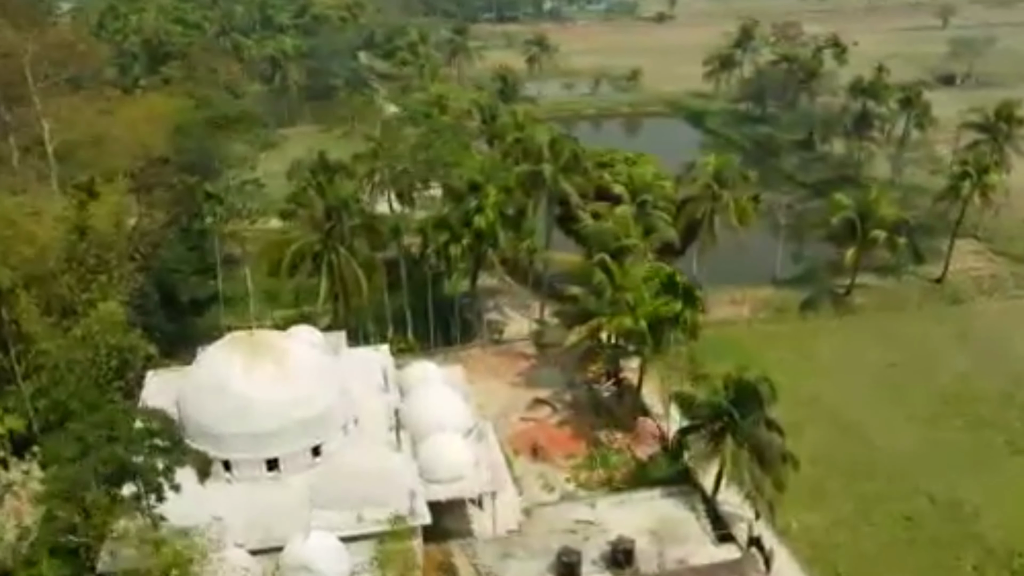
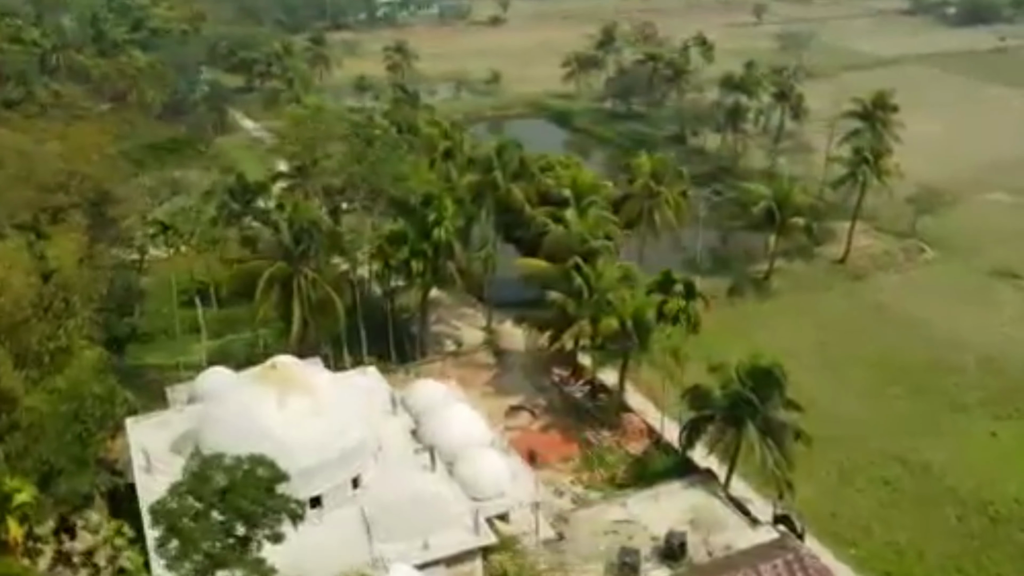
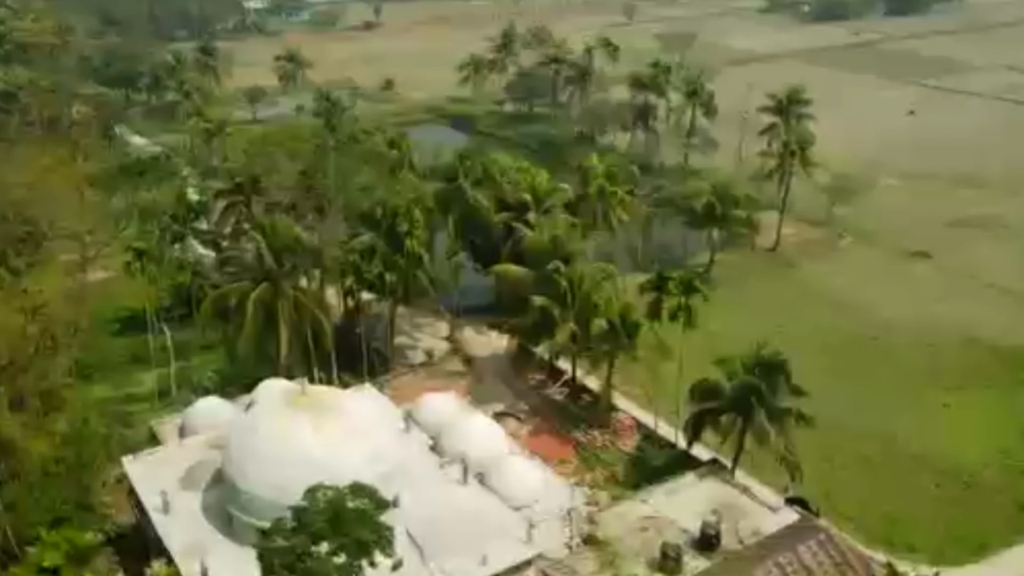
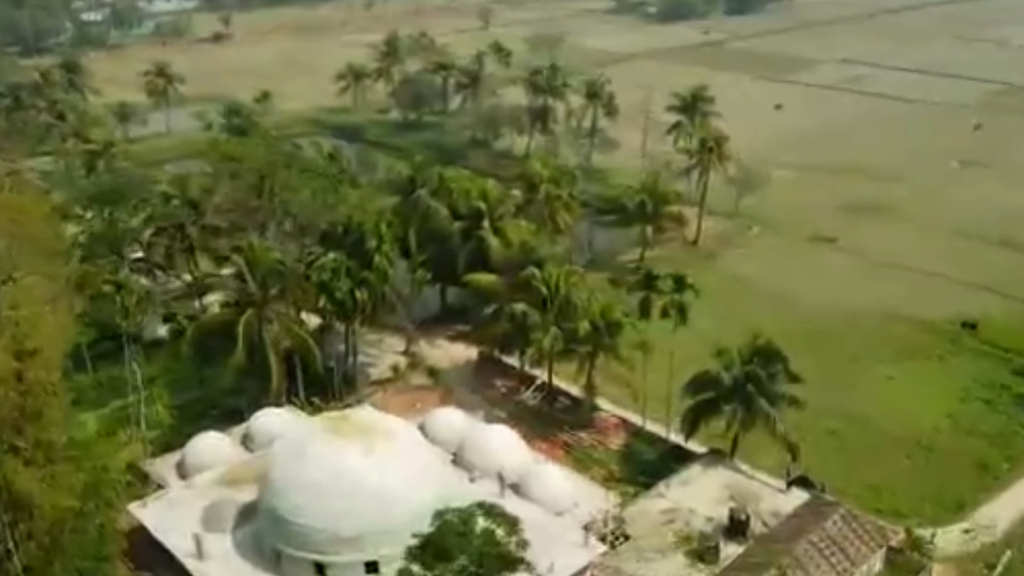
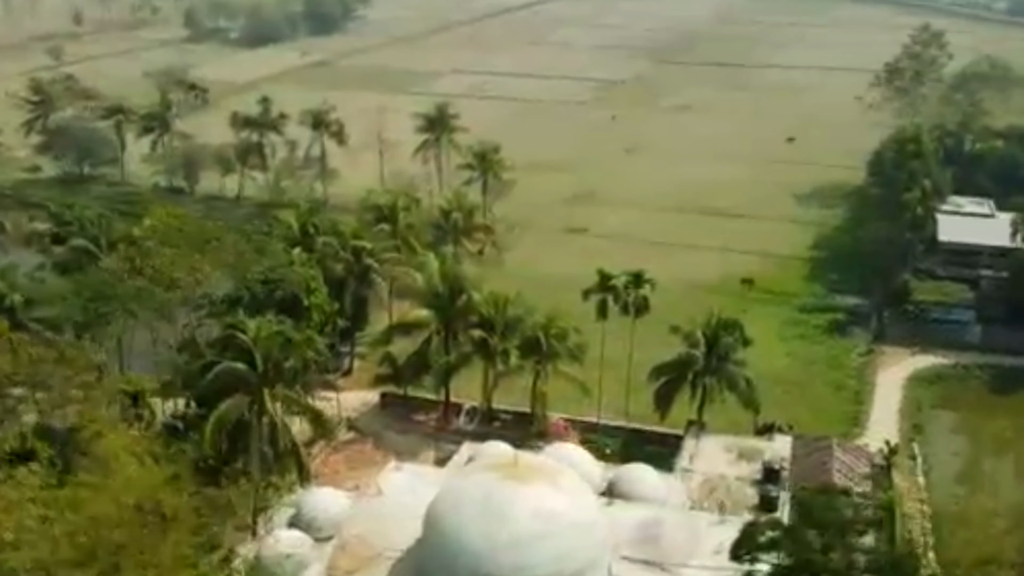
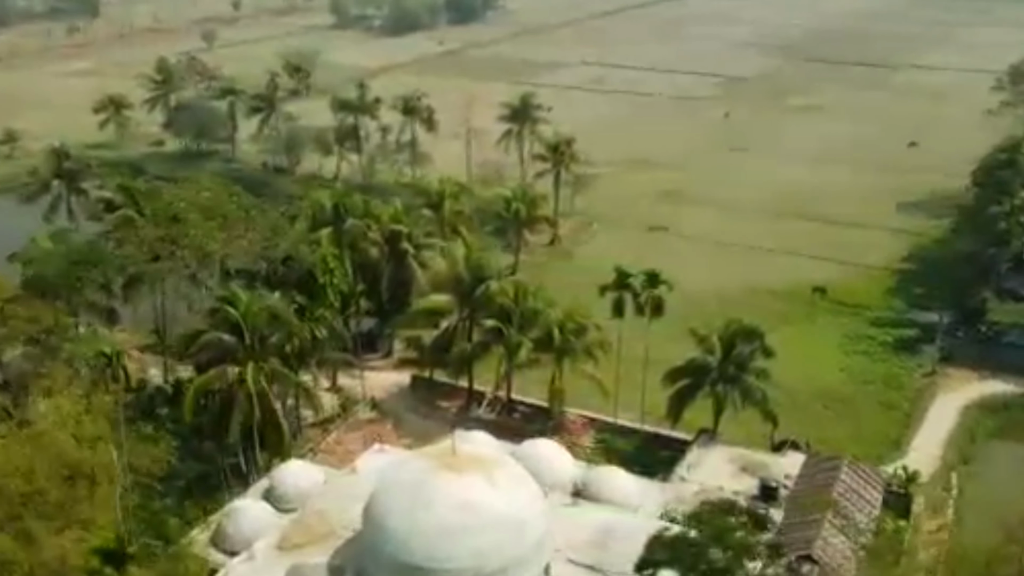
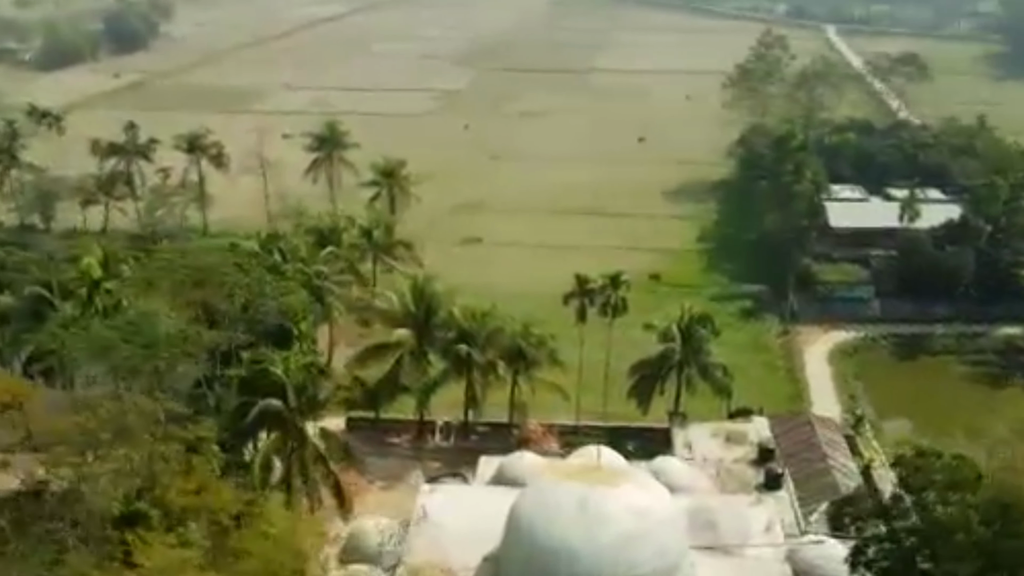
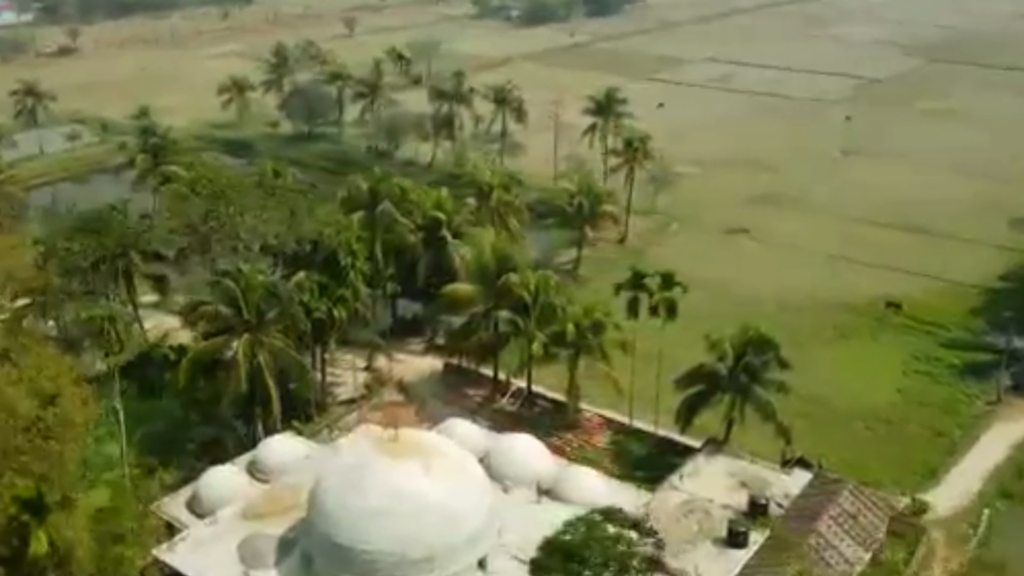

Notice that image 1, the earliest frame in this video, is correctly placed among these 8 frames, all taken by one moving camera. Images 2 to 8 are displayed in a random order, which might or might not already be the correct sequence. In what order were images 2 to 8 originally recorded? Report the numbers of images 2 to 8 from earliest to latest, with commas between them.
2, 3, 4, 8, 6, 5, 7
